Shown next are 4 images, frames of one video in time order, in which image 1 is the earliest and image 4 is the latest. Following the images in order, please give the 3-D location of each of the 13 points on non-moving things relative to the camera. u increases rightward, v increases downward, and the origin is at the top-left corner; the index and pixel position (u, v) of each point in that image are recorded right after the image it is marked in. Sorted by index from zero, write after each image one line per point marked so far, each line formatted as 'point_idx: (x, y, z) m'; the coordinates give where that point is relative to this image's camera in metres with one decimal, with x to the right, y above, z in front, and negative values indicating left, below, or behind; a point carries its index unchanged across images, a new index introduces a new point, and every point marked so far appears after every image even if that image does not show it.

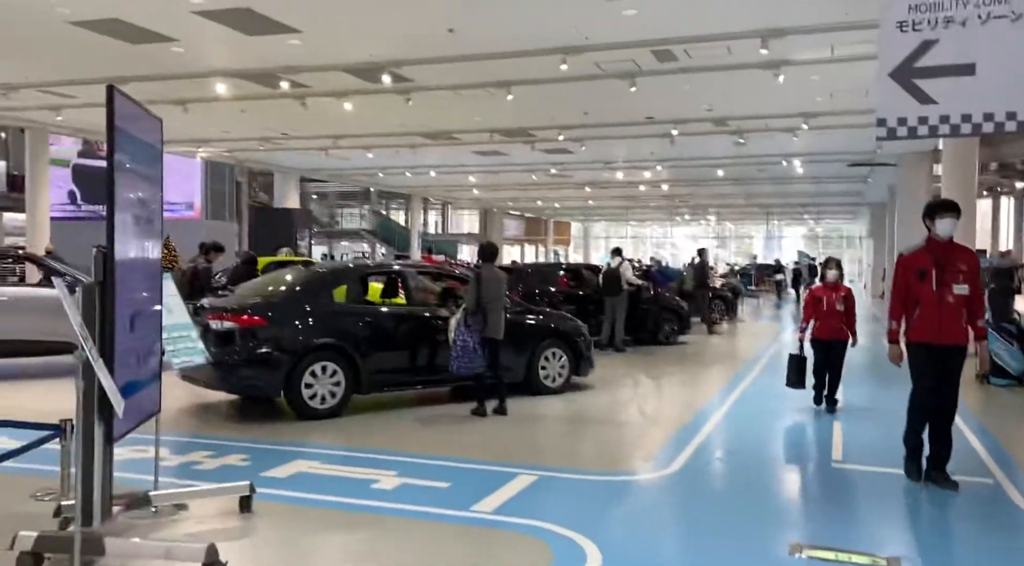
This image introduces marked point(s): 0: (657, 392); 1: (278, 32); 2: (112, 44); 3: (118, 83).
0: (+1.4, -1.0, +8.6) m
1: (-2.6, +2.8, +10.4) m
2: (-4.9, +2.9, +11.3) m
3: (-6.1, +3.0, +14.0) m
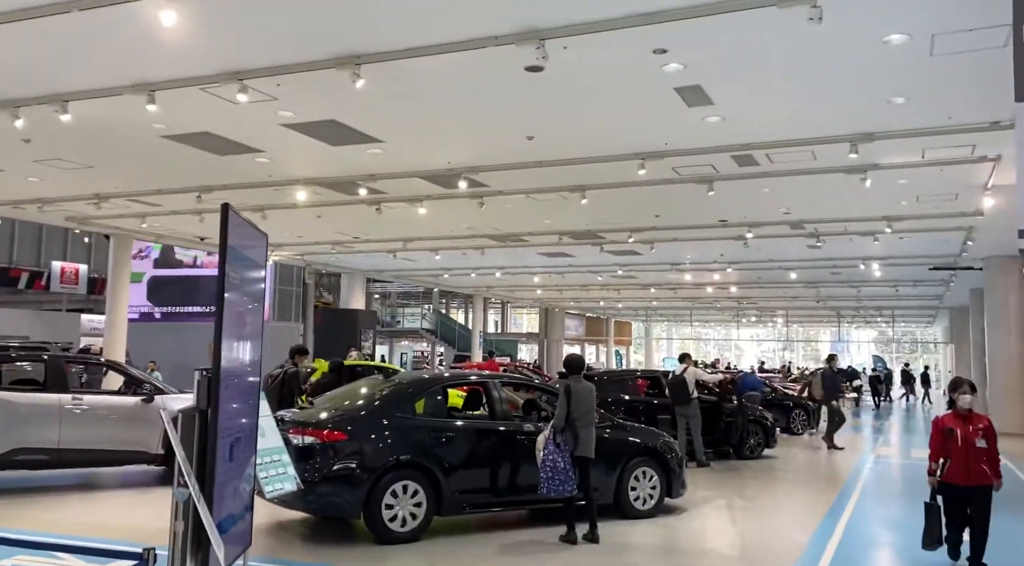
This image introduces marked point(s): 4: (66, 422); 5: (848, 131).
0: (+2.1, -2.0, +8.1) m
1: (-1.7, +1.6, +10.5) m
2: (-4.0, +1.5, +11.5) m
3: (-4.9, +1.4, +14.4) m
4: (-4.3, -1.3, +9.0) m
5: (+3.3, +1.5, +9.0) m
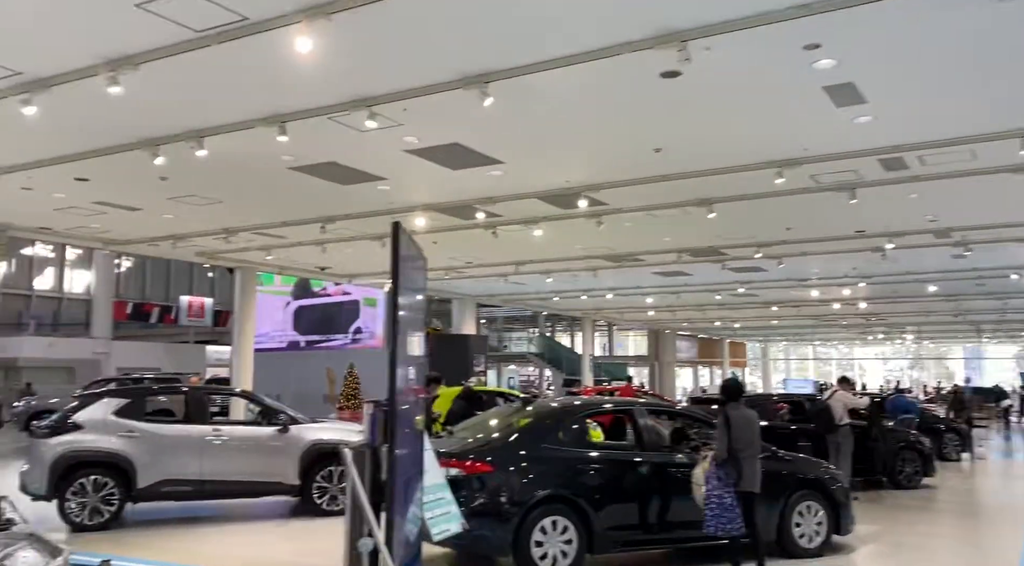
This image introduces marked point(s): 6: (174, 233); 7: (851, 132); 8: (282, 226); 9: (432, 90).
0: (+3.3, -2.1, +7.3) m
1: (-0.3, +1.3, +10.3) m
2: (-2.4, +1.2, +11.6) m
3: (-3.0, +0.9, +14.5) m
4: (-3.0, -1.7, +9.0) m
5: (+4.5, +1.4, +8.2) m
6: (-6.1, +0.8, +16.5) m
7: (+3.1, +1.4, +8.4) m
8: (-3.9, +0.9, +15.4) m
9: (-0.7, +1.6, +7.5) m
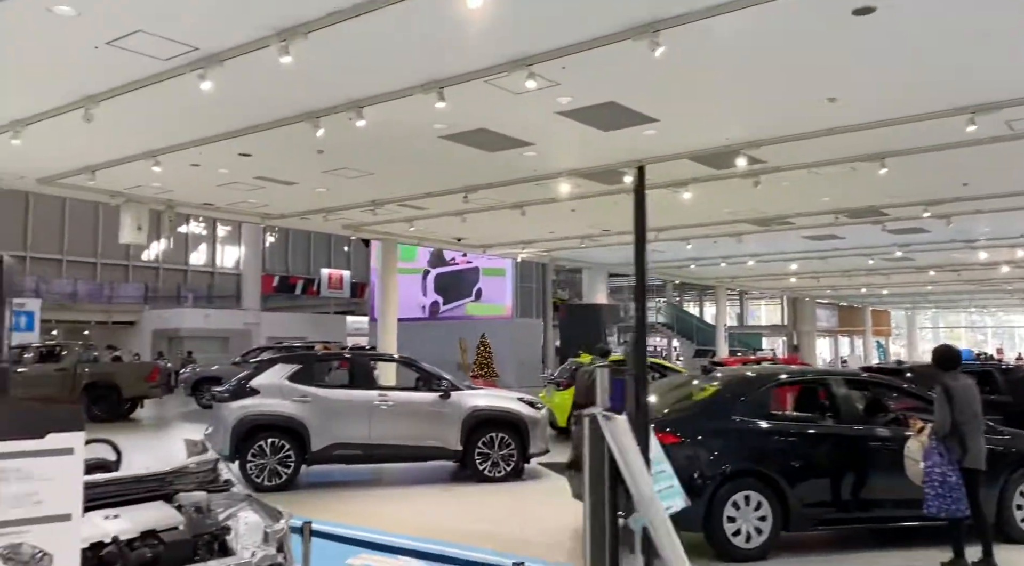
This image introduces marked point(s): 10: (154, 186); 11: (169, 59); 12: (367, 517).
0: (+4.7, -1.8, +6.6) m
1: (+1.4, +1.7, +10.0) m
2: (-0.5, +1.6, +11.5) m
3: (-0.7, +1.4, +14.5) m
4: (-1.4, -1.3, +9.2) m
5: (+5.9, +1.8, +7.2) m
6: (-3.5, +1.4, +16.9) m
7: (+4.6, +1.7, +7.6) m
8: (-1.4, +1.5, +15.5) m
9: (+0.7, +1.9, +7.2) m
10: (-5.5, +1.5, +14.1) m
11: (-2.8, +1.8, +7.6) m
12: (-1.3, -2.0, +8.0) m
